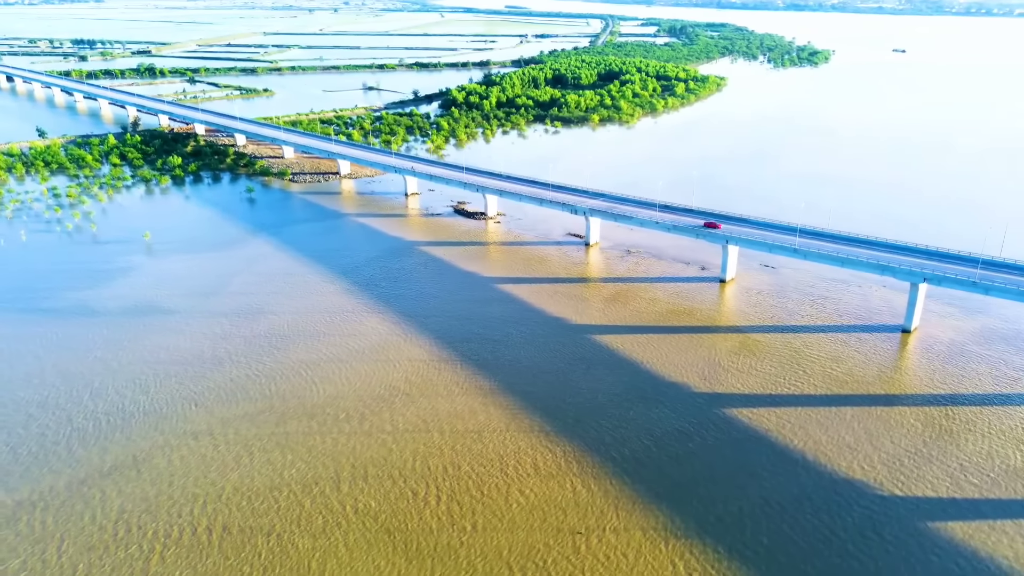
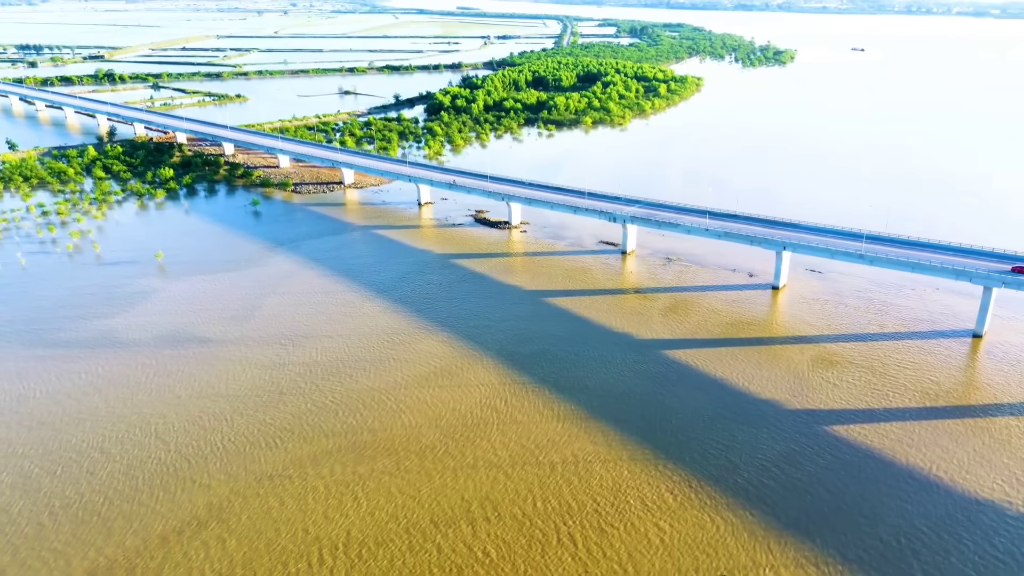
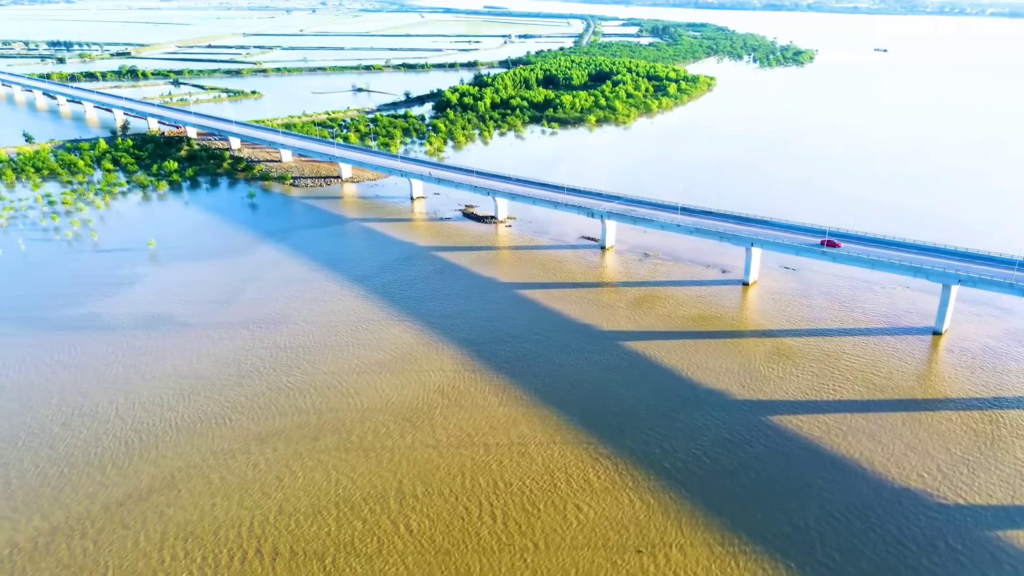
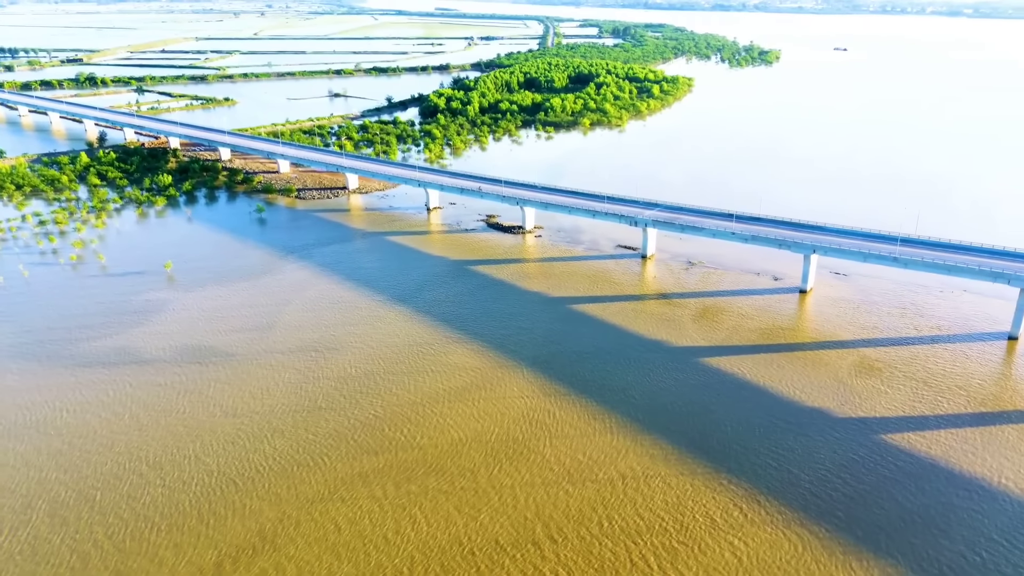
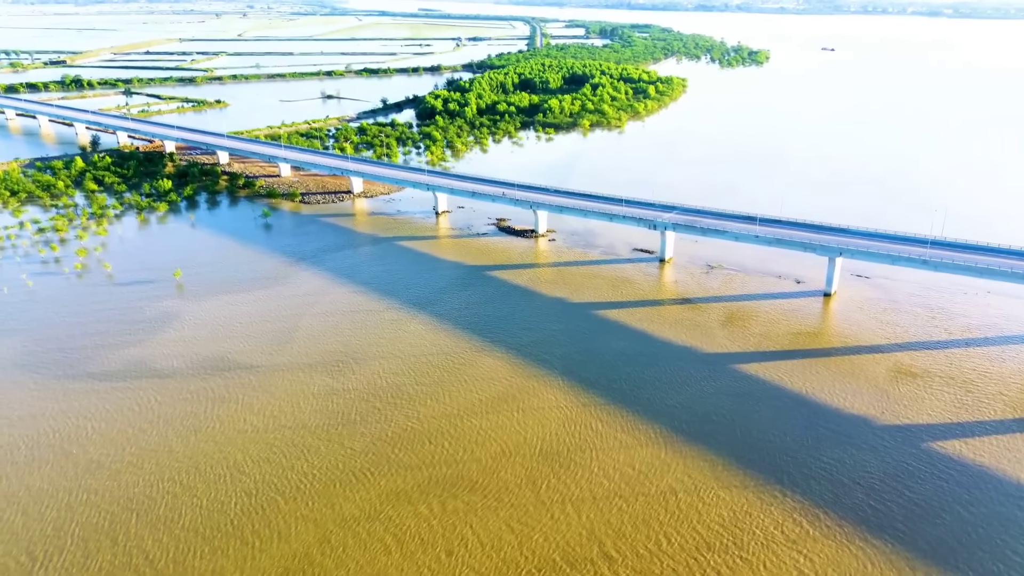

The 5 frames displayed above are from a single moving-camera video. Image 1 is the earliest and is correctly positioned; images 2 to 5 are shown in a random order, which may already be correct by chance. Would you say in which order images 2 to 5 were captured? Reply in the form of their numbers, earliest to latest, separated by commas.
3, 2, 4, 5
